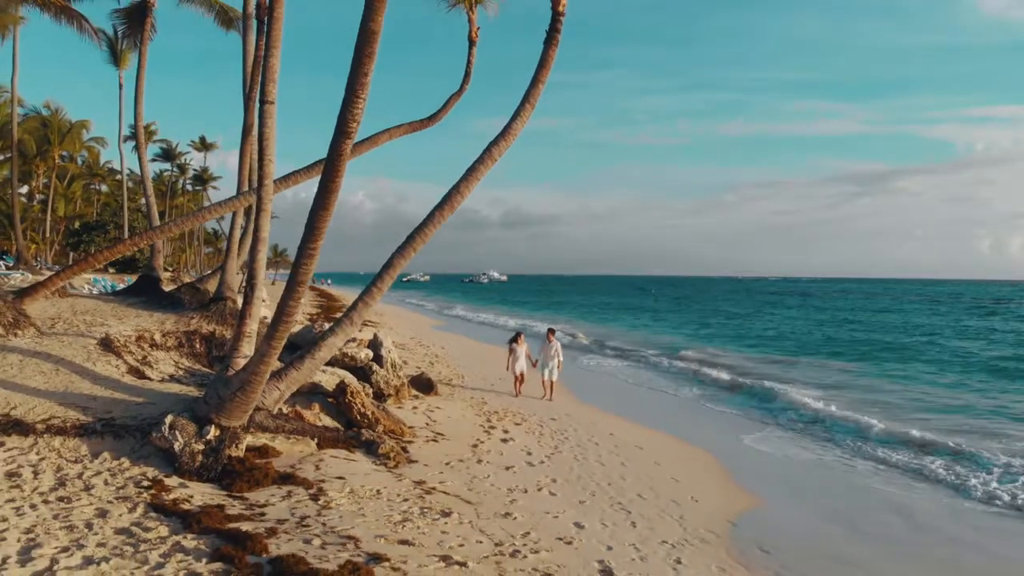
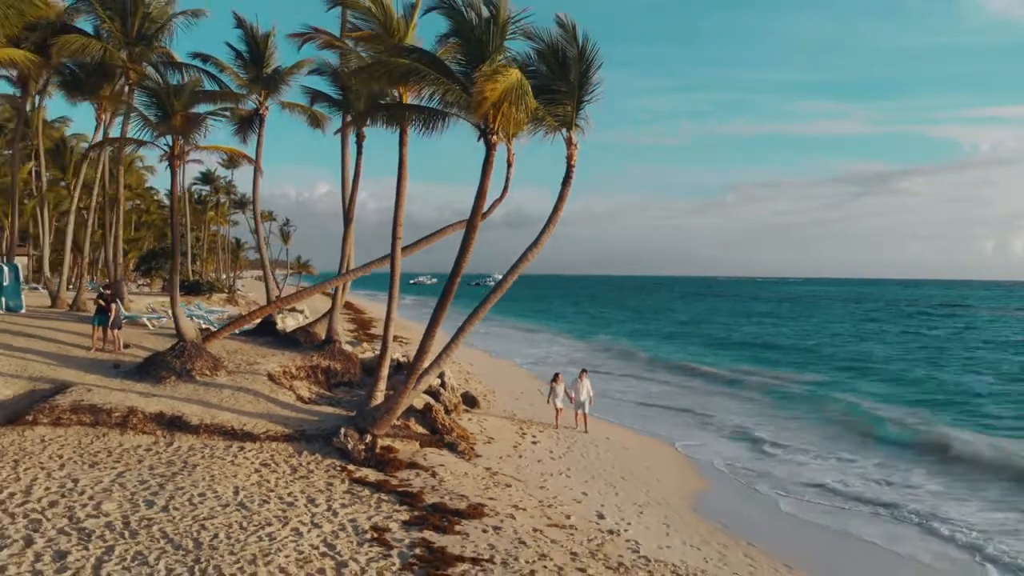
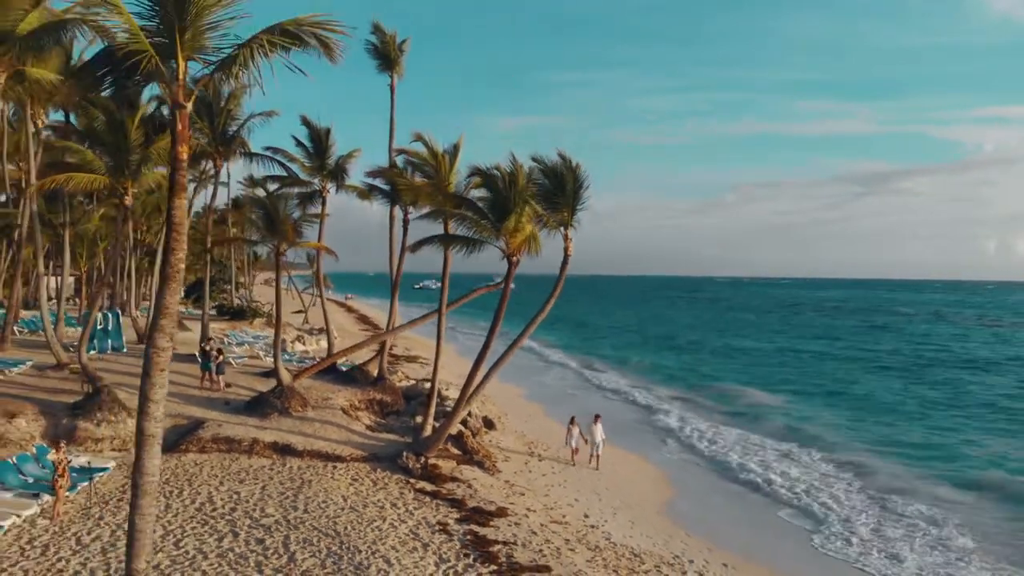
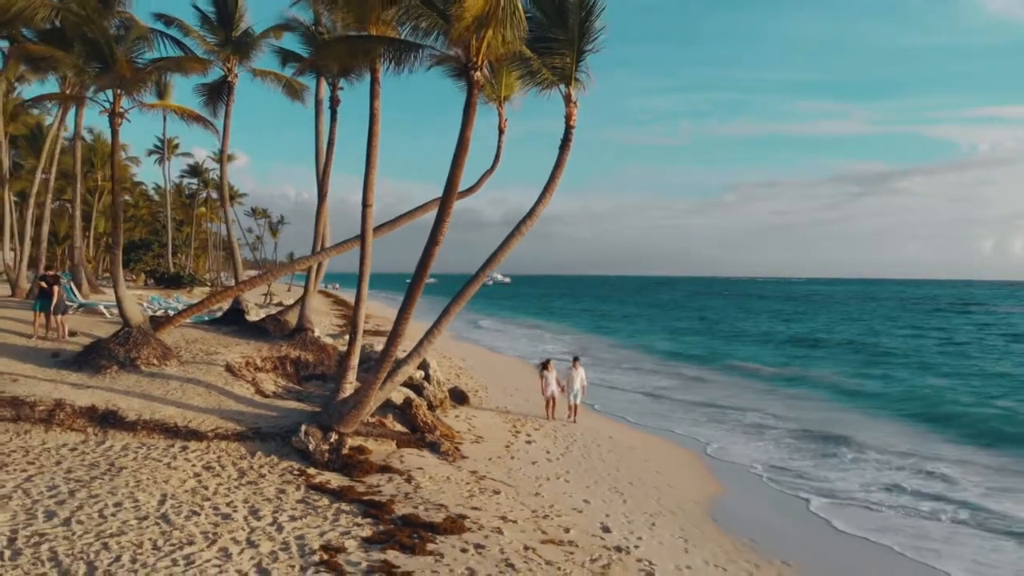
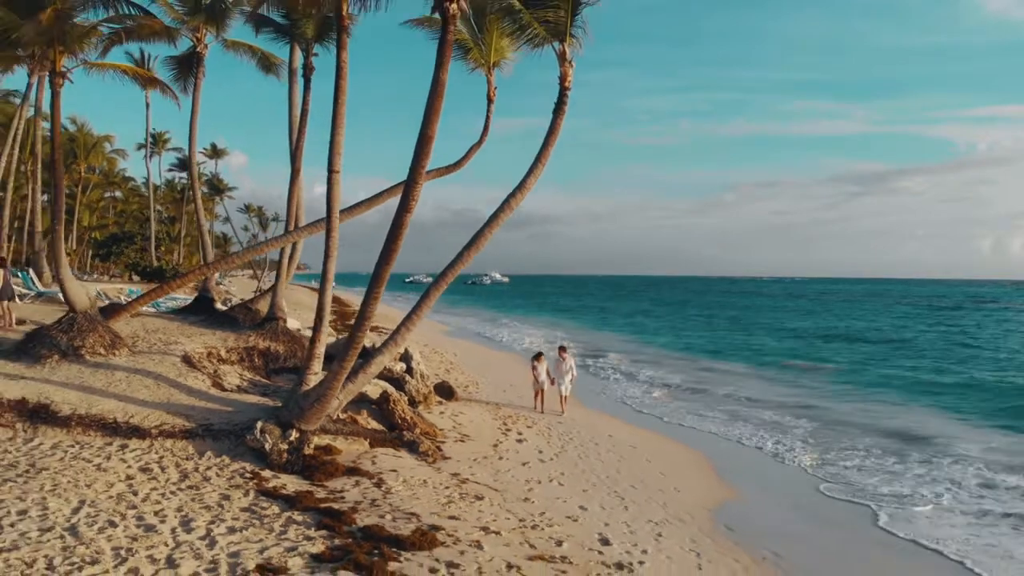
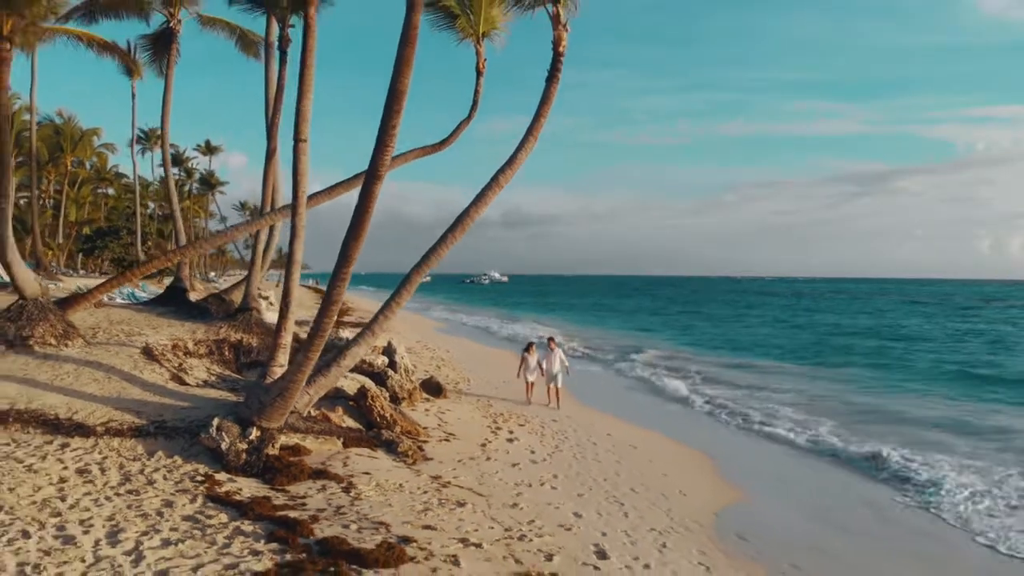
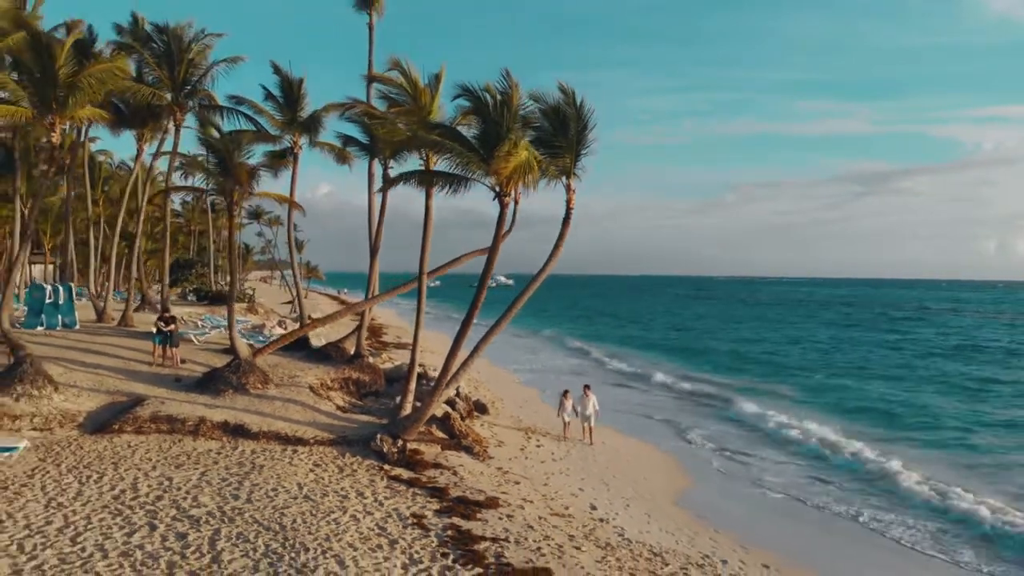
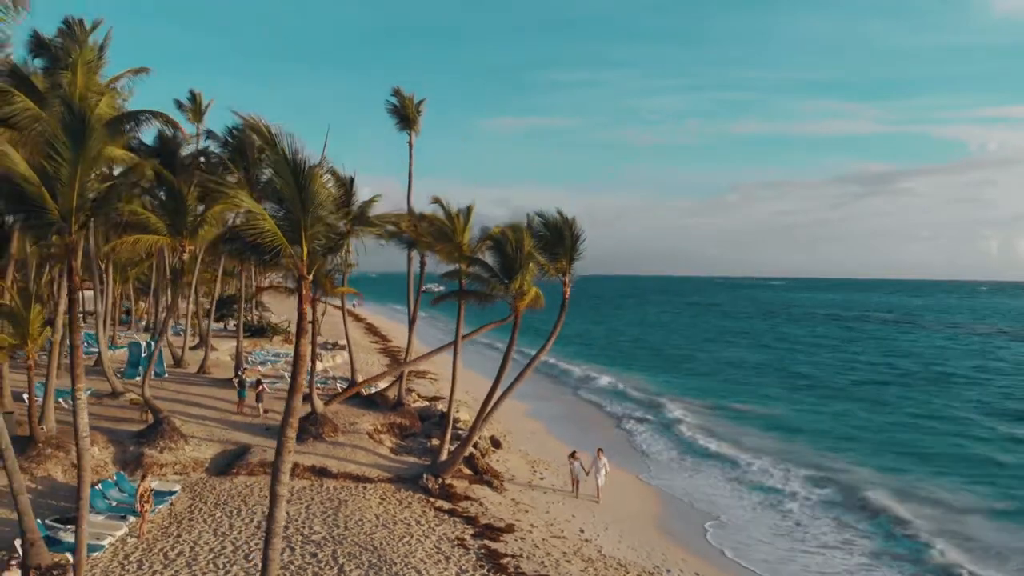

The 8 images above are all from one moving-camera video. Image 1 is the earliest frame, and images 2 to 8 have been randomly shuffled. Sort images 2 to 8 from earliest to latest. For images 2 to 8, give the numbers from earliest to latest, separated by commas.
6, 5, 4, 2, 7, 3, 8
